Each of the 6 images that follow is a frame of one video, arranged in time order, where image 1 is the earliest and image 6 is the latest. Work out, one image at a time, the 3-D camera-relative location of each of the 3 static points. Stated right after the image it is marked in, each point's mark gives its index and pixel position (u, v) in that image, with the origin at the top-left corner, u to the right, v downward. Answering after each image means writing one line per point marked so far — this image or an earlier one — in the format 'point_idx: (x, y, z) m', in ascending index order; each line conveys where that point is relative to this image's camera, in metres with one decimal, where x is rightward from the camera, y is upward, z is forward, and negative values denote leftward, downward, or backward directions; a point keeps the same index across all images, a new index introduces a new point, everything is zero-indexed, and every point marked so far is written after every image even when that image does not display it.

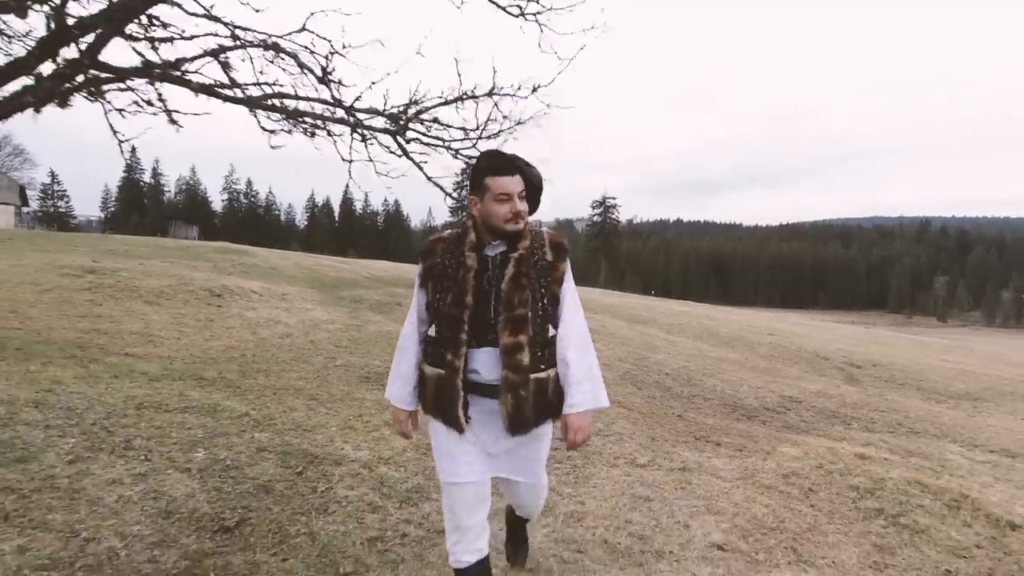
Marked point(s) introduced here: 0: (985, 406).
0: (+12.1, -3.0, +13.6) m
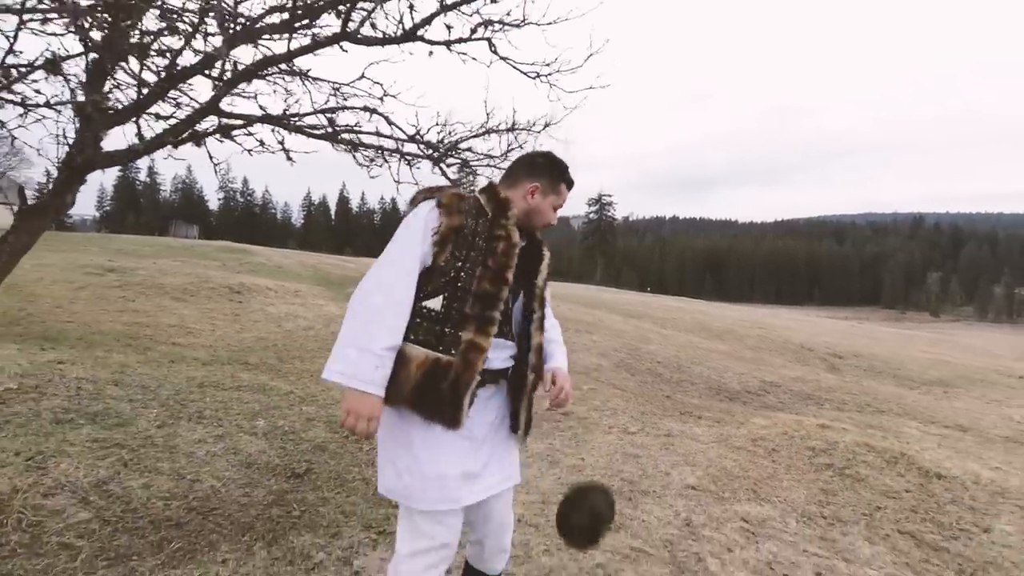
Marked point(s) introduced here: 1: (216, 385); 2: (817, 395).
0: (+12.2, -2.8, +14.7) m
1: (-3.8, -1.2, +6.8) m
2: (+6.4, -2.2, +11.2) m
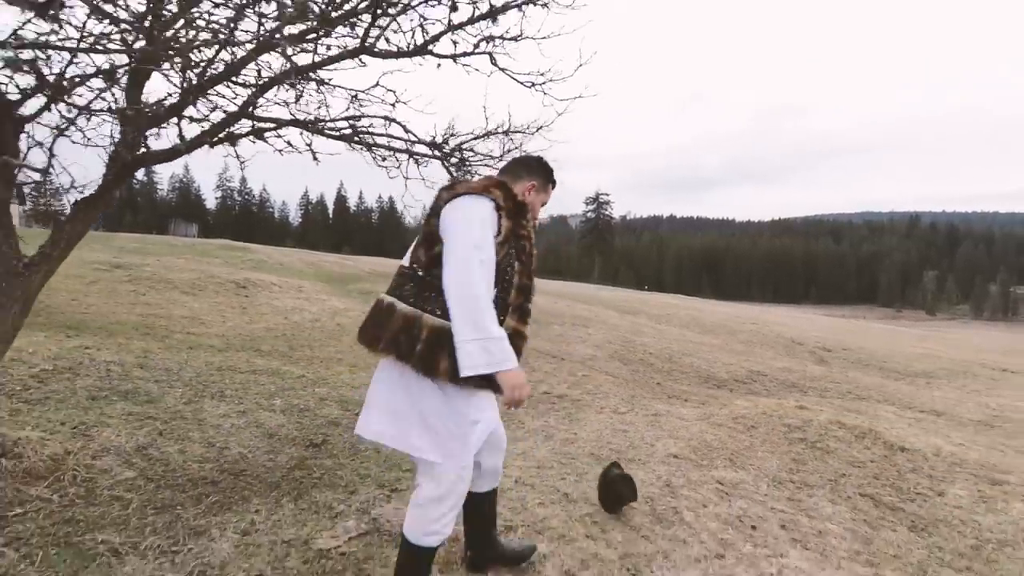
0: (+12.1, -2.7, +15.2) m
1: (-3.8, -1.1, +7.3) m
2: (+6.3, -2.1, +11.7) m
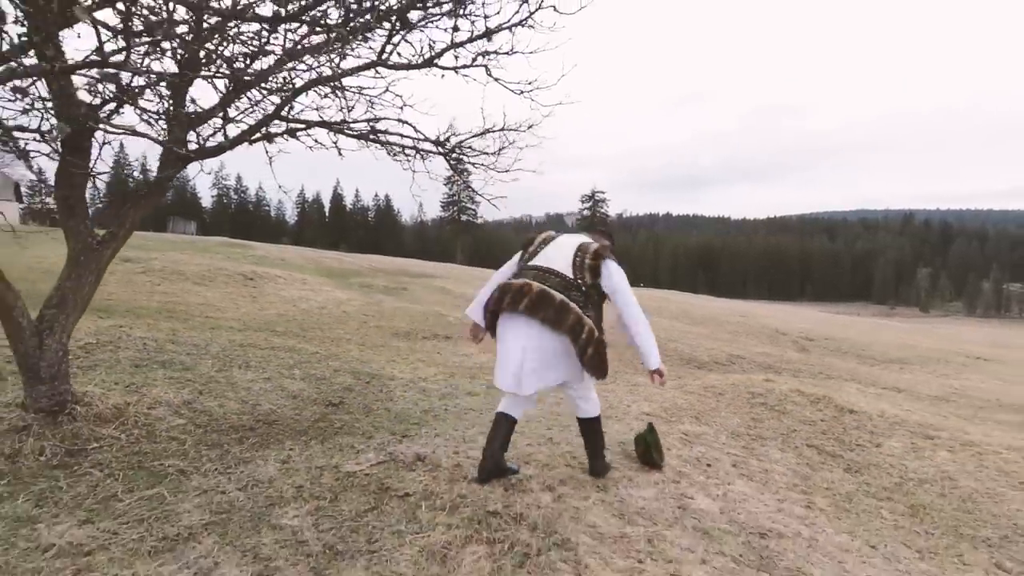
0: (+12.0, -2.4, +16.1) m
1: (-3.9, -0.9, +8.0) m
2: (+6.2, -1.8, +12.6) m
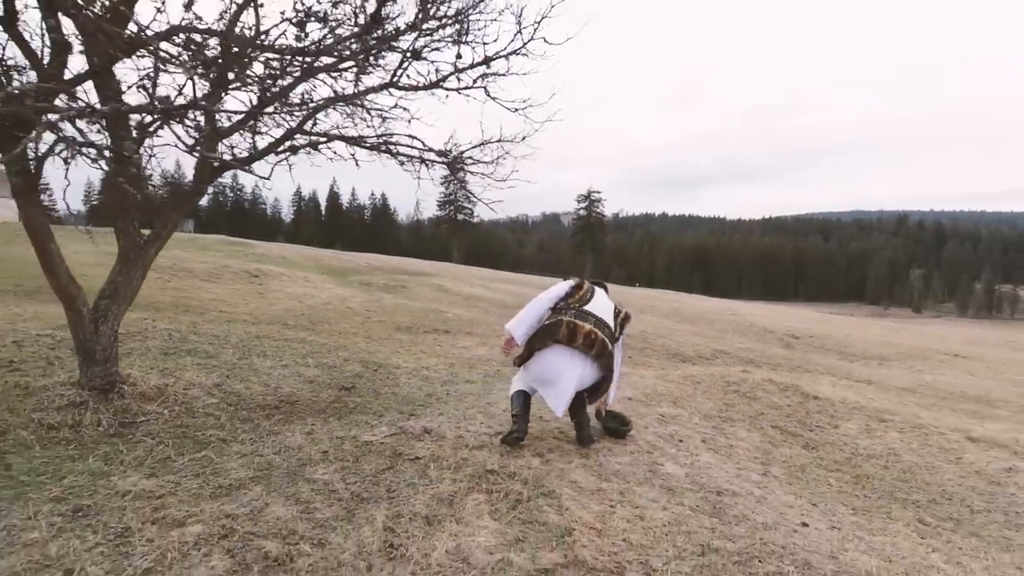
0: (+11.9, -2.4, +16.8) m
1: (-3.9, -0.8, +8.7) m
2: (+6.1, -1.8, +13.3) m
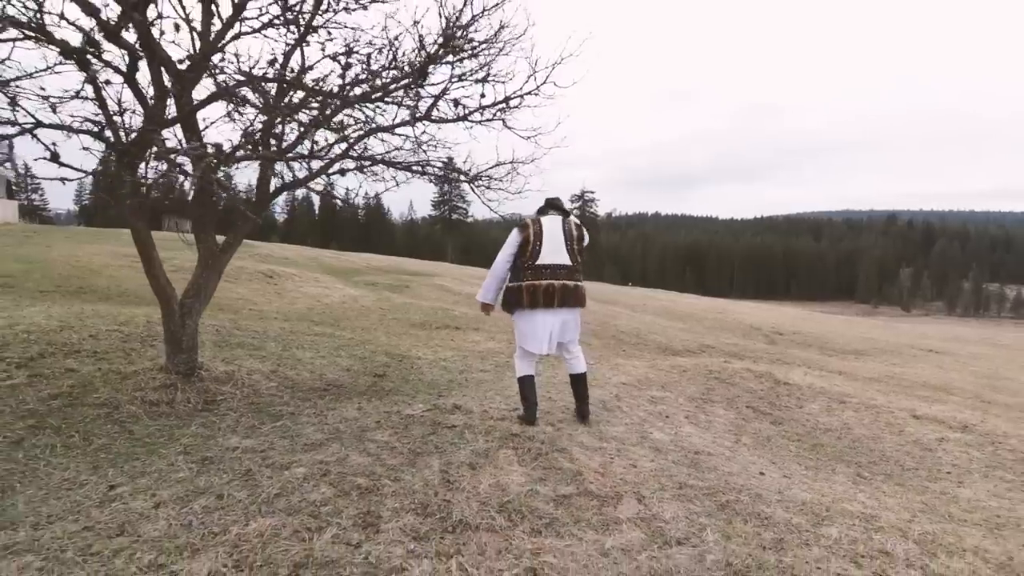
0: (+11.9, -2.3, +18.1) m
1: (-3.8, -0.8, +9.7) m
2: (+6.2, -1.8, +14.4) m
